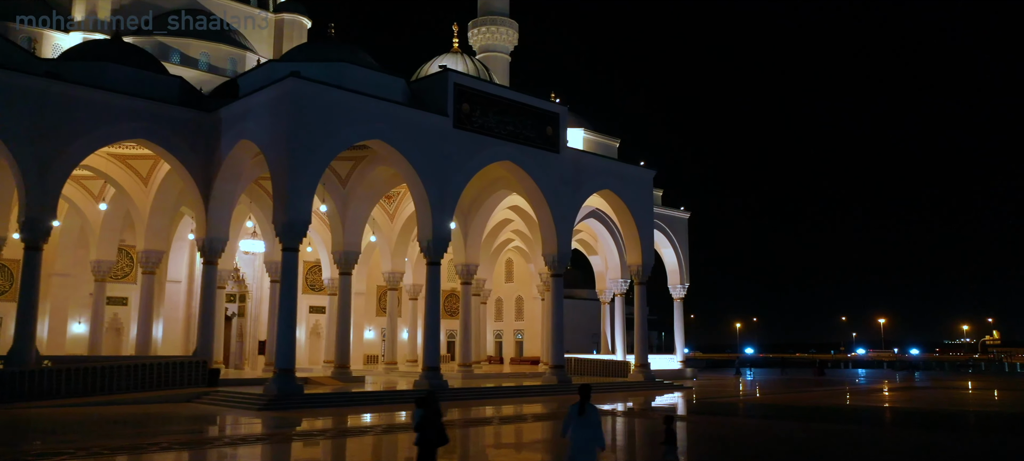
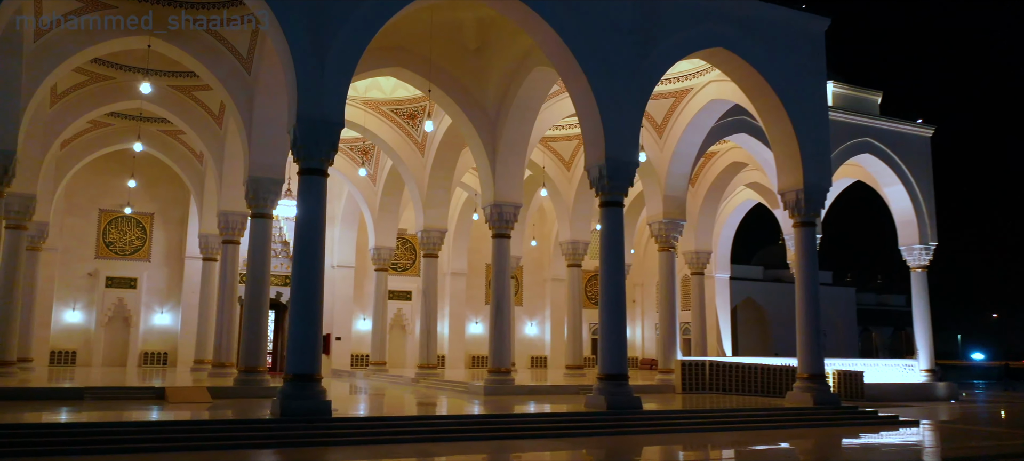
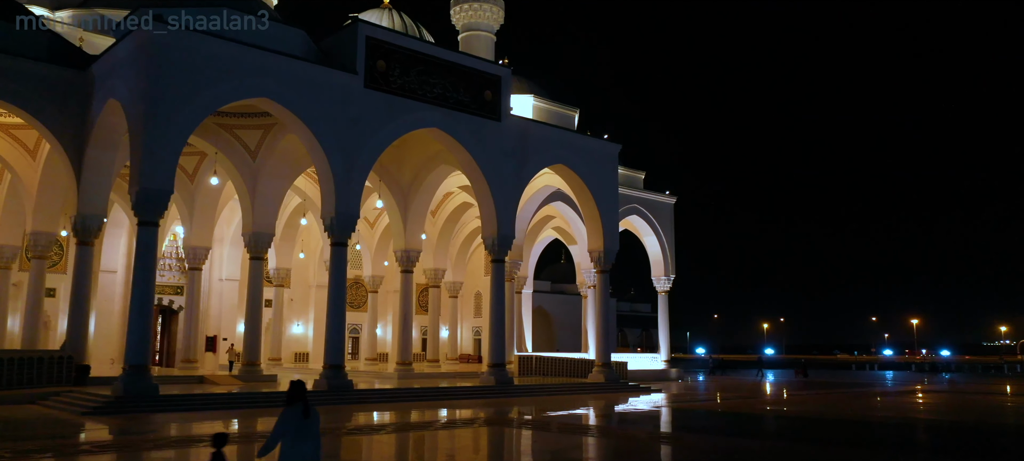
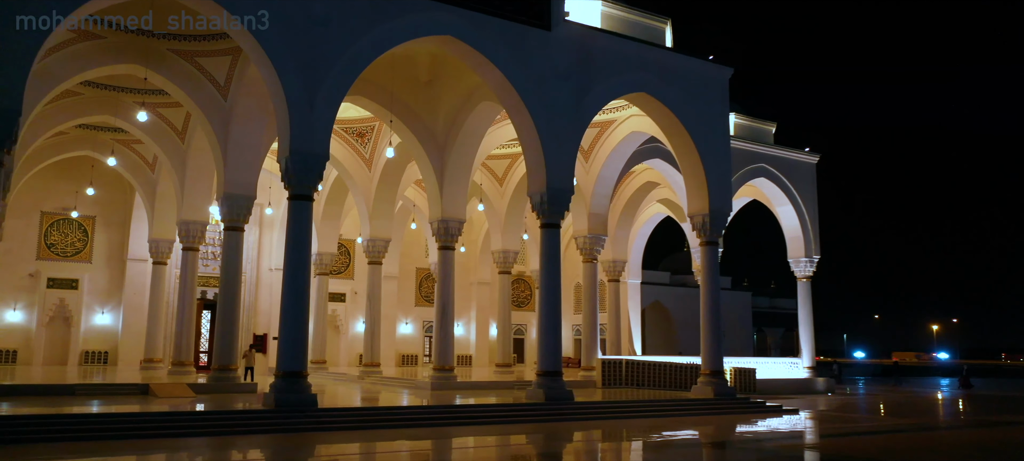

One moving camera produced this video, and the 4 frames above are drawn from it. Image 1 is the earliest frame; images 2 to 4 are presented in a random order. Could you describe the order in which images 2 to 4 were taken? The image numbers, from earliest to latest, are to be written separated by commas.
3, 4, 2
